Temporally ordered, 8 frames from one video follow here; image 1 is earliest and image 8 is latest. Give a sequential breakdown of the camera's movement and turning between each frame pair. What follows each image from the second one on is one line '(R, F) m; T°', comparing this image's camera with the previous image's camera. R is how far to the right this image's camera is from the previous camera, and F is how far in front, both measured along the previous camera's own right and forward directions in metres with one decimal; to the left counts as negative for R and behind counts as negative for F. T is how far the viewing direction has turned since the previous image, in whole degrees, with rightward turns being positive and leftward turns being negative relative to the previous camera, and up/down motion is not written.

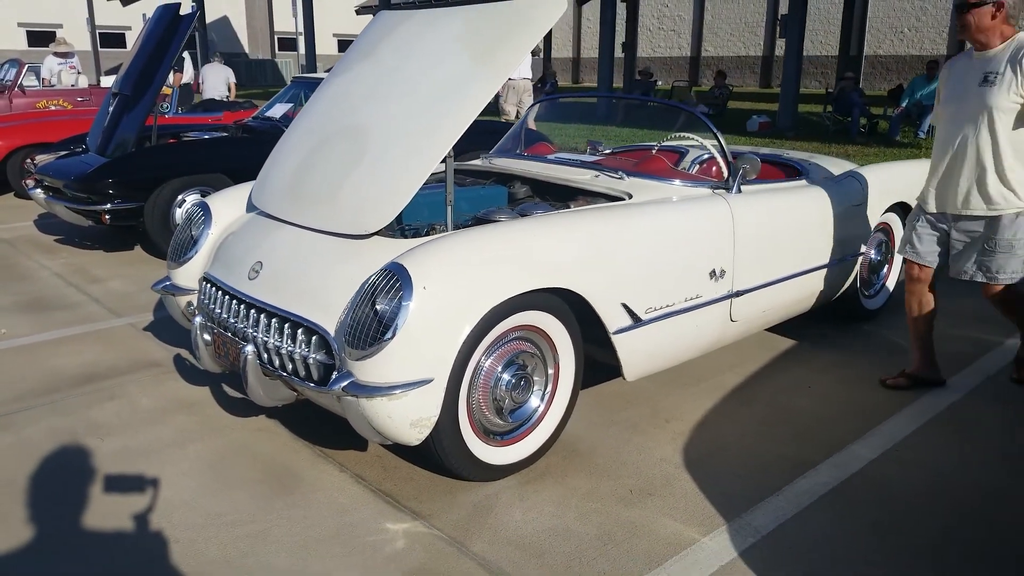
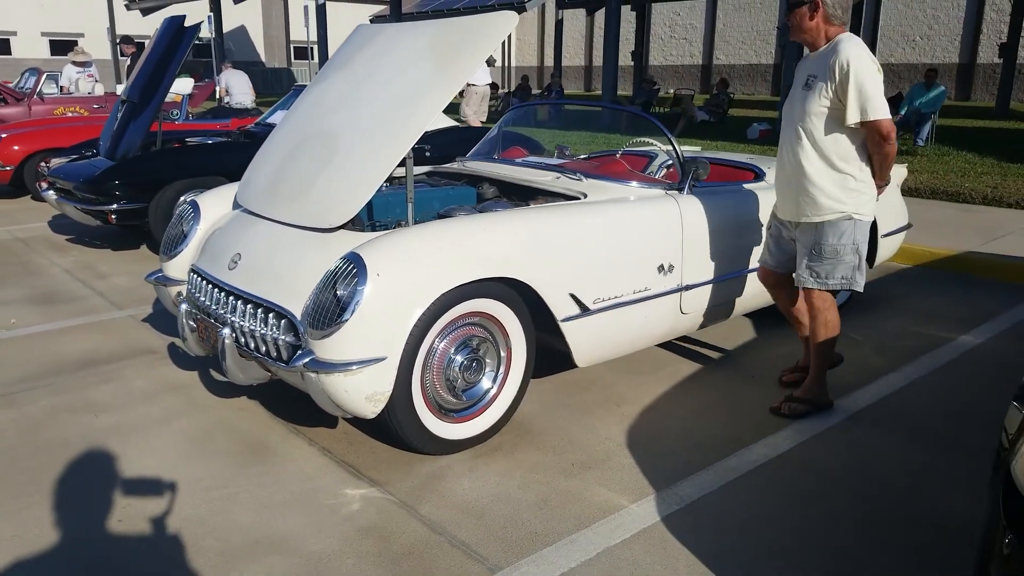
(+0.2, -0.3) m; -1°
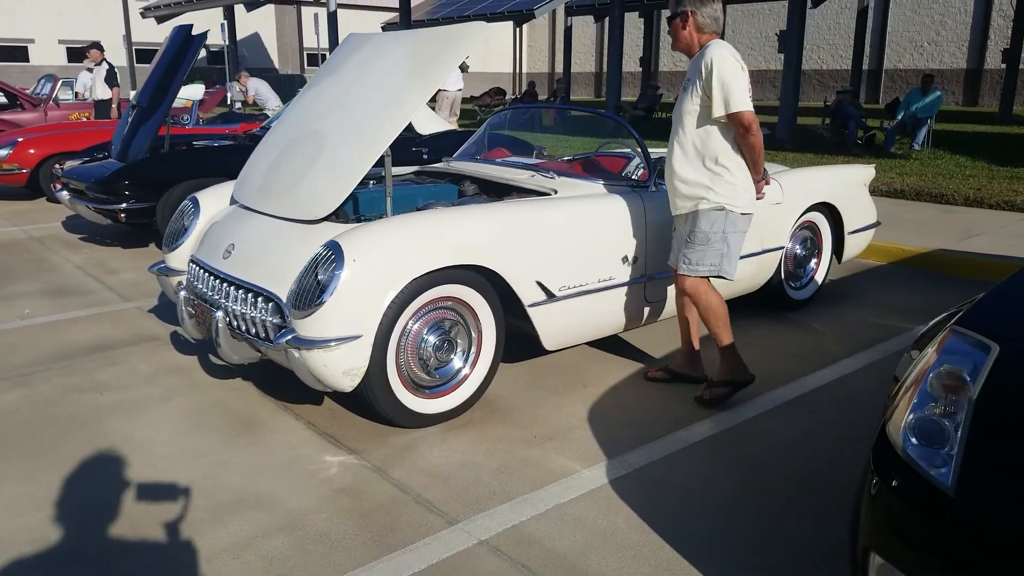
(+0.2, -0.3) m; -1°
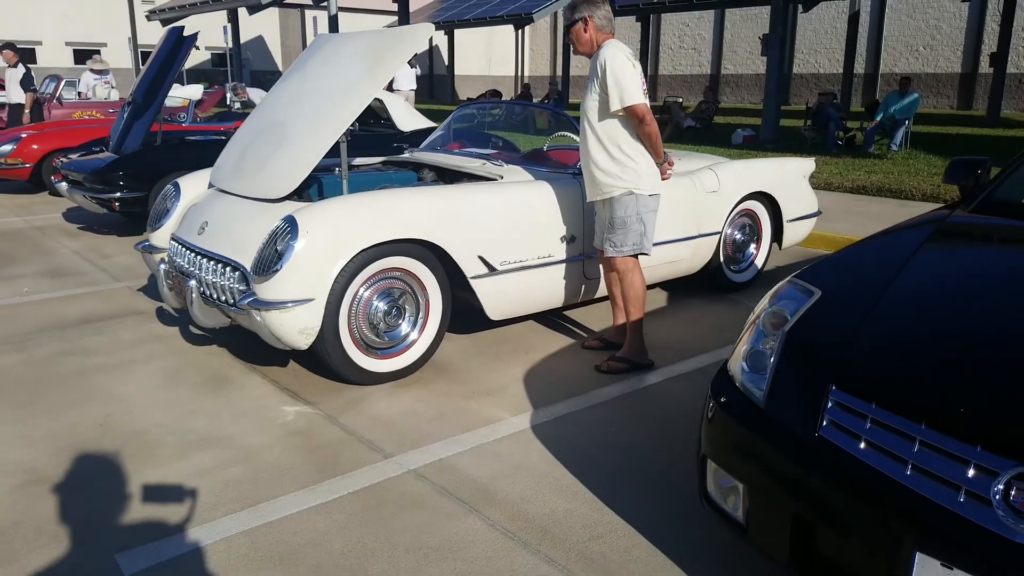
(+0.3, -0.4) m; 0°
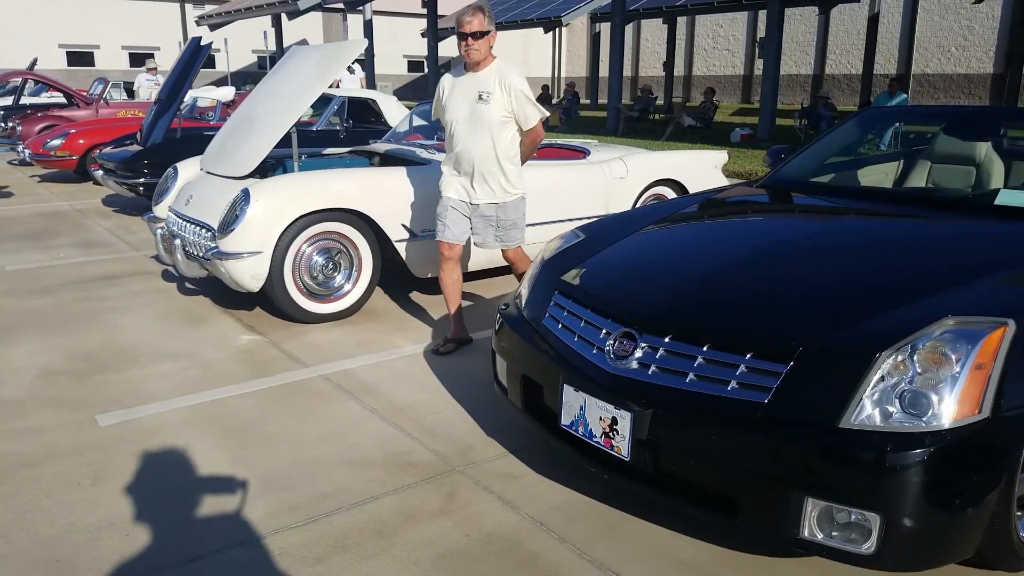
(+0.8, -1.0) m; -3°
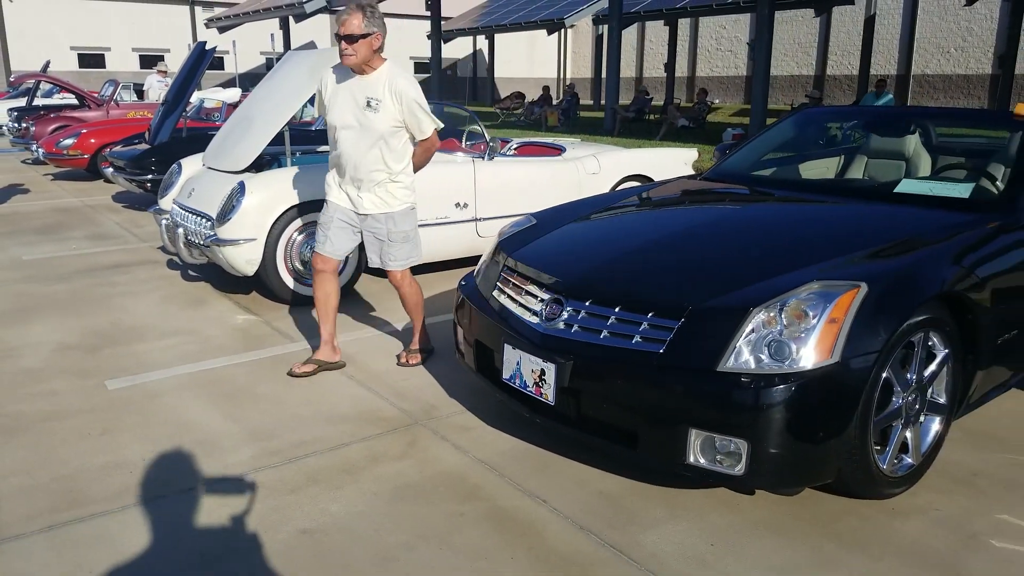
(+0.2, -0.4) m; -1°
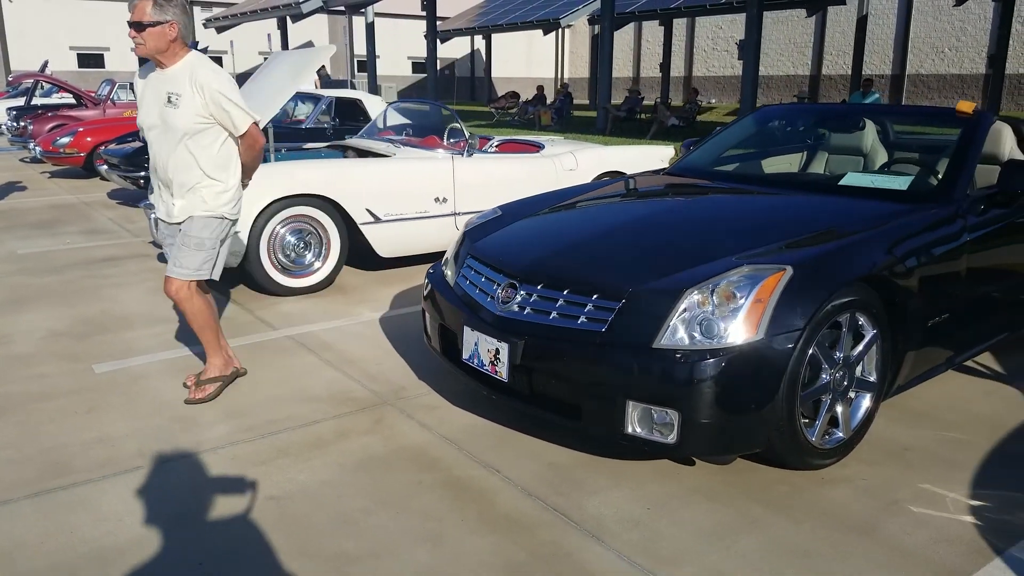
(+0.2, -0.2) m; 0°
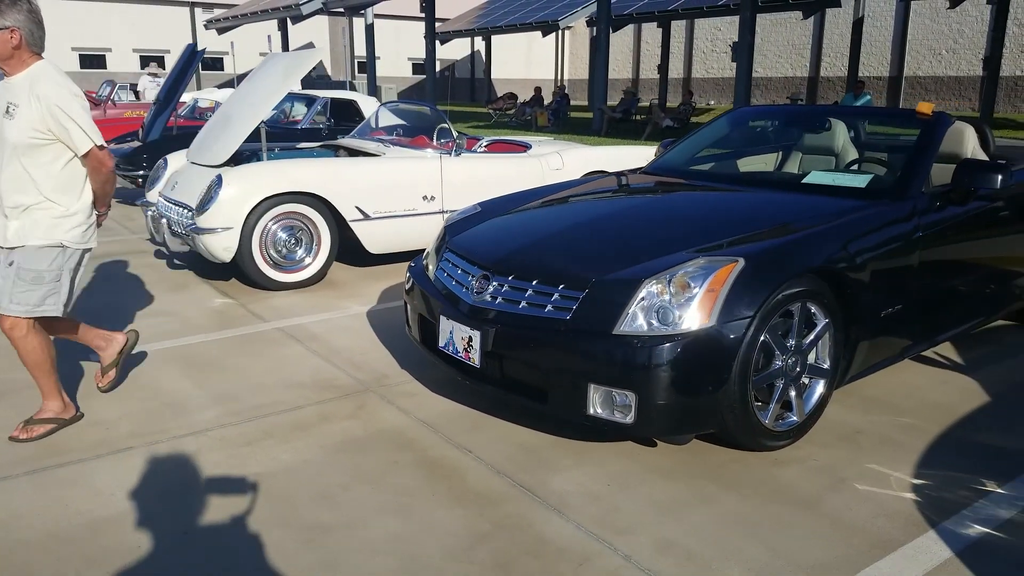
(+0.1, -0.2) m; 0°
